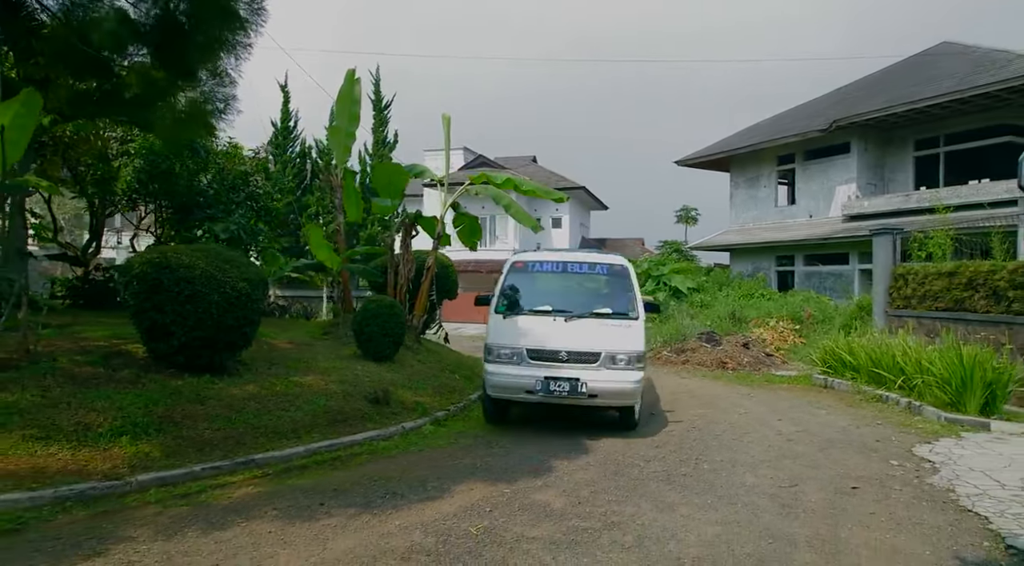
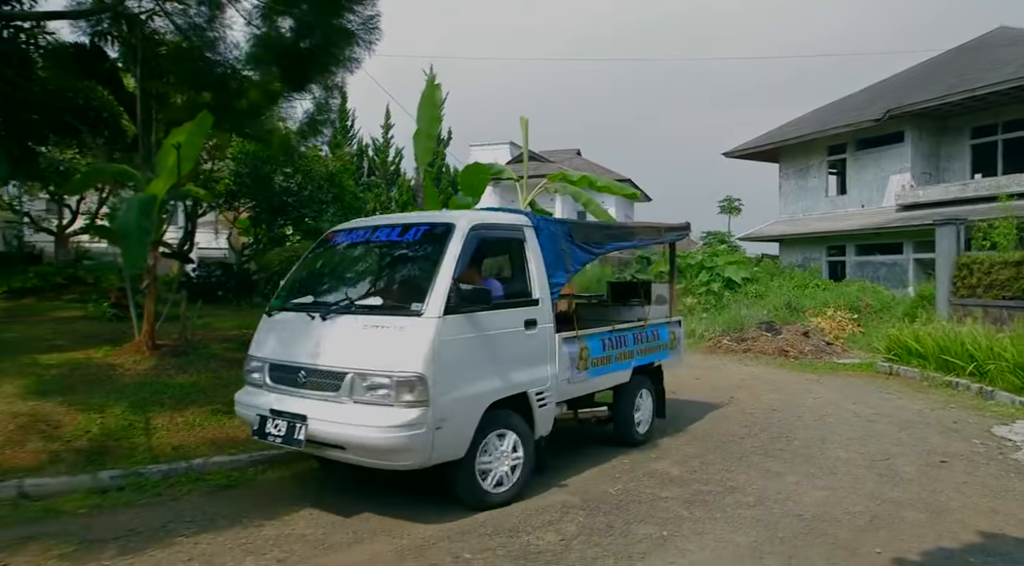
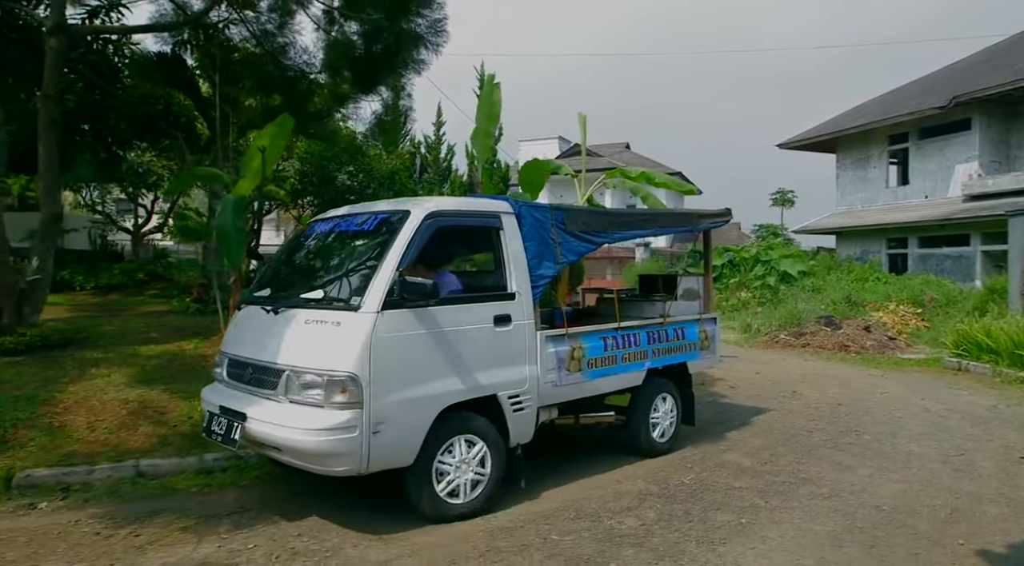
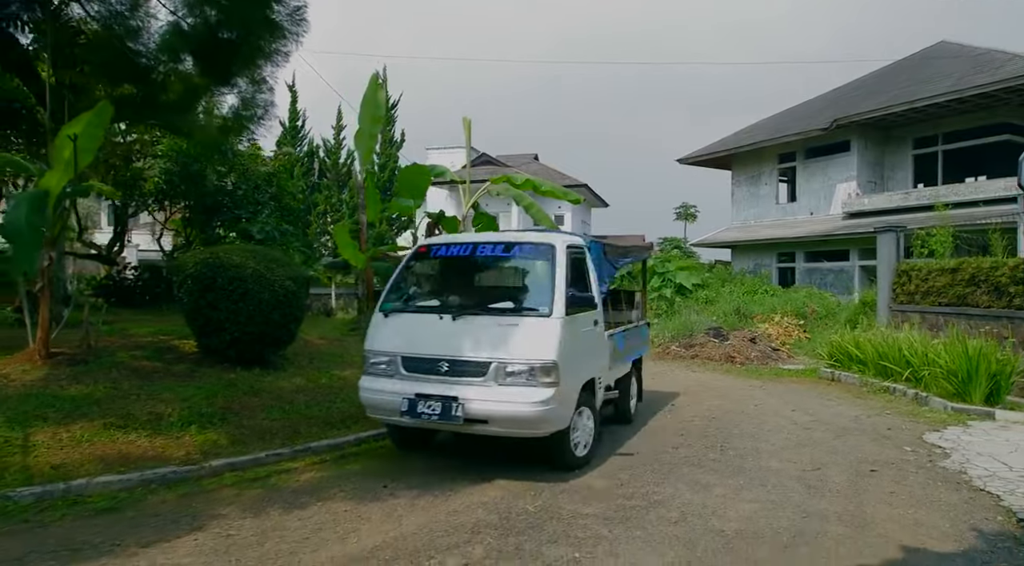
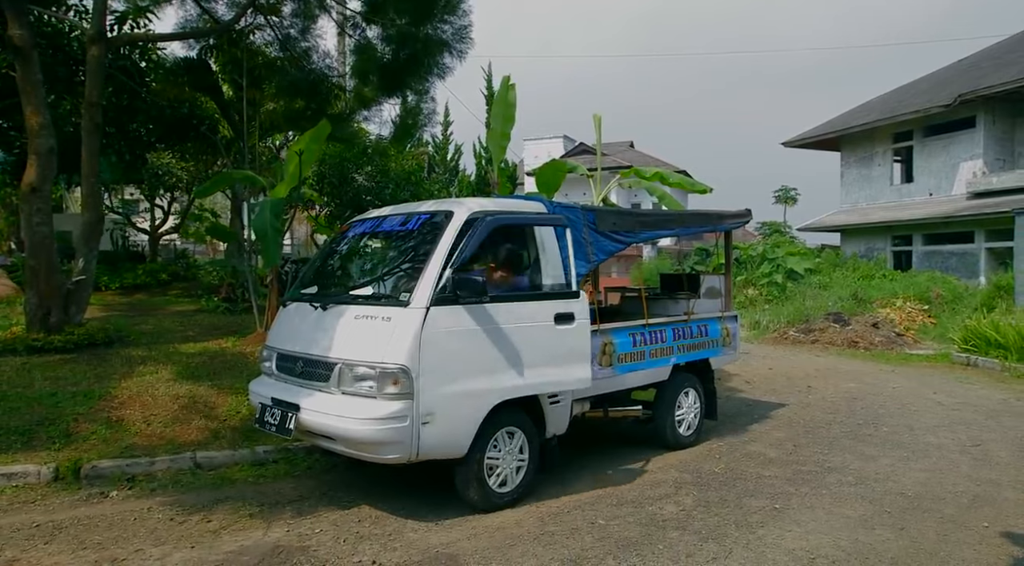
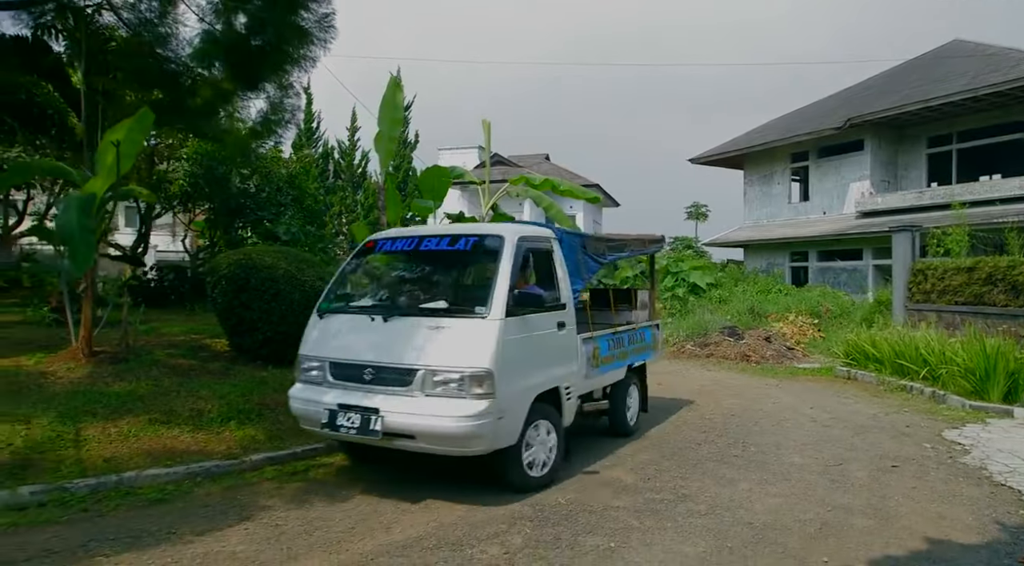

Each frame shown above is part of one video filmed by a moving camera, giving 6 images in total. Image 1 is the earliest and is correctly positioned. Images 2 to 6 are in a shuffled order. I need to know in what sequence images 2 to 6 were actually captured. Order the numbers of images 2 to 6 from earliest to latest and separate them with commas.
4, 6, 2, 3, 5
